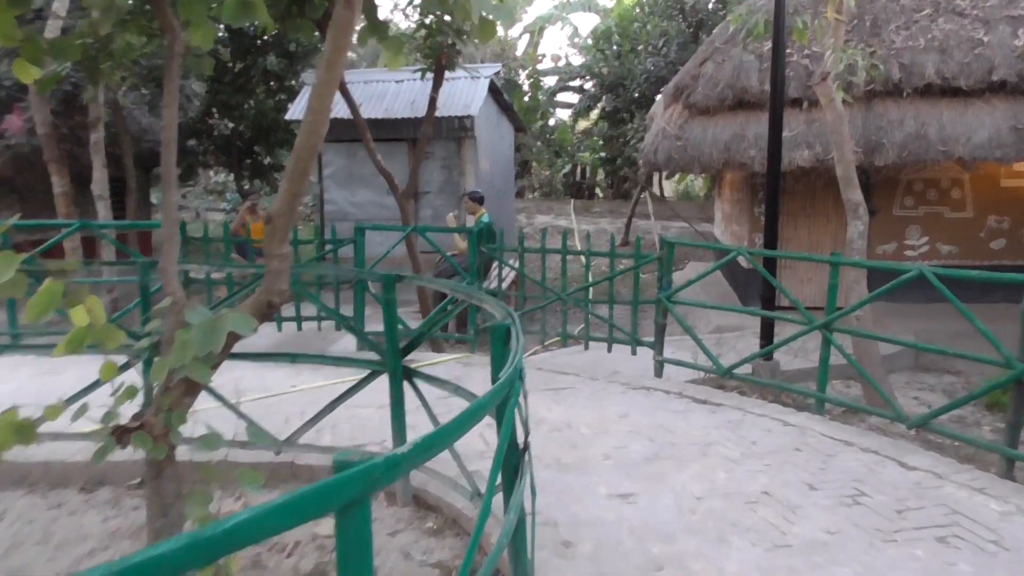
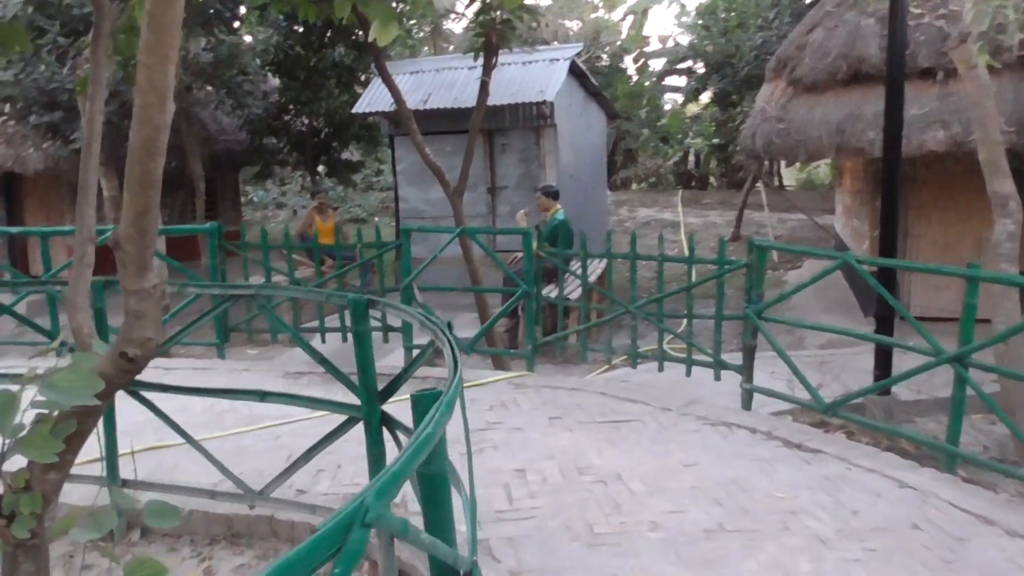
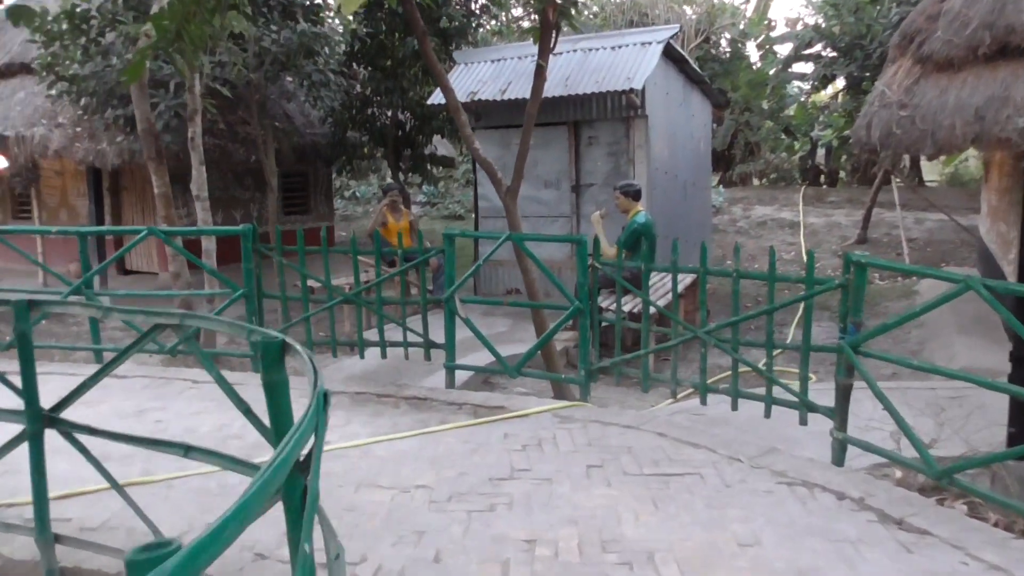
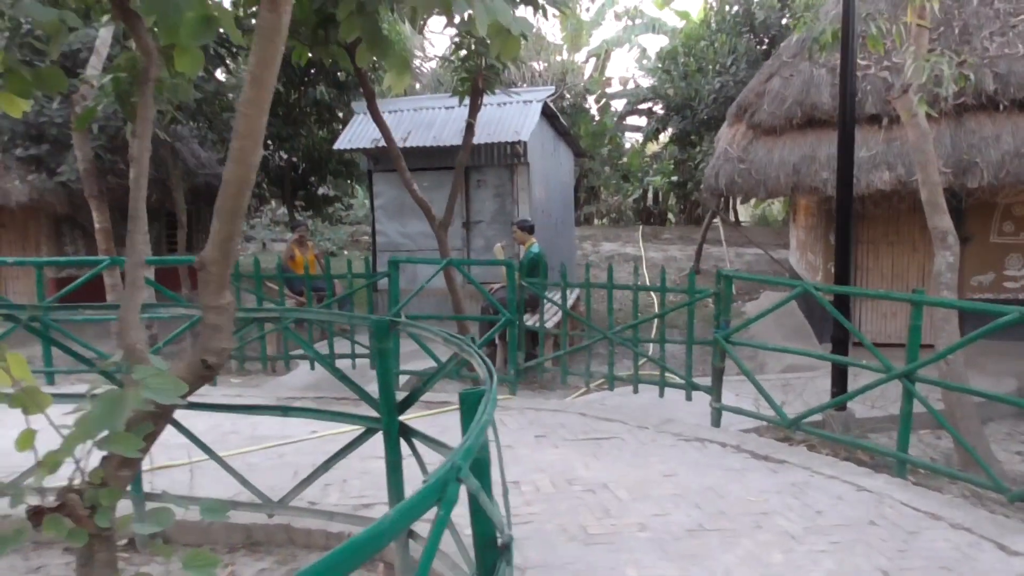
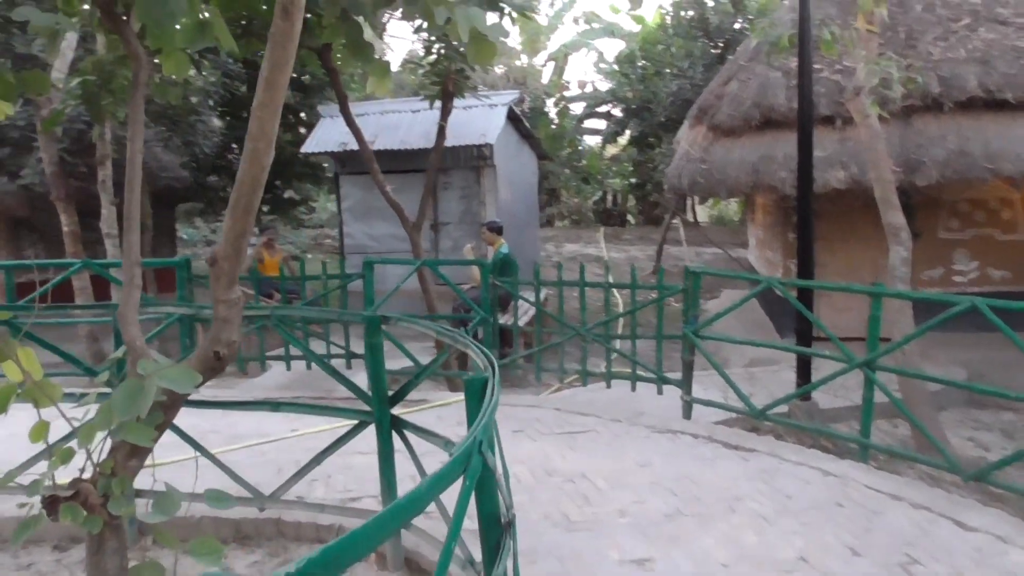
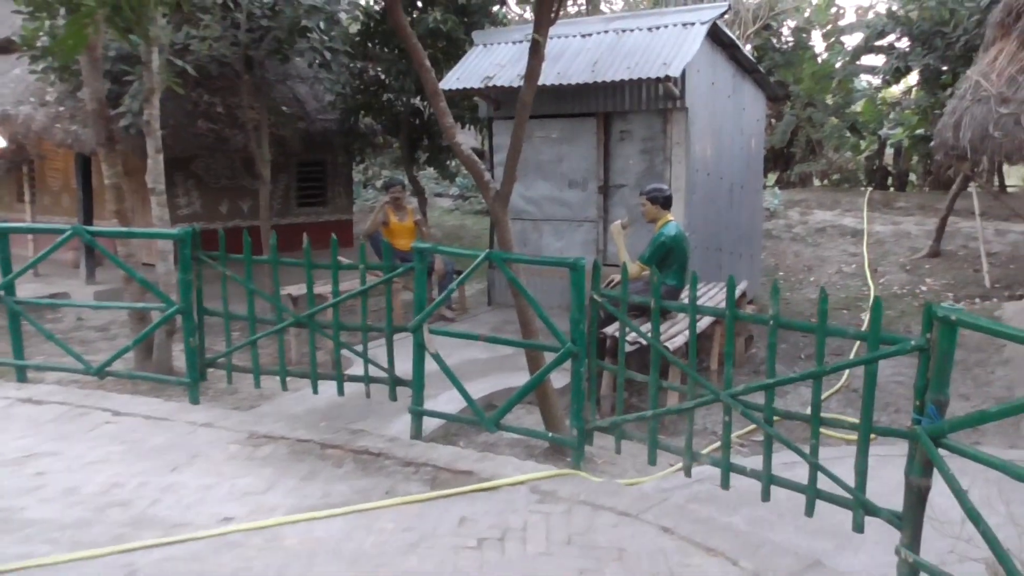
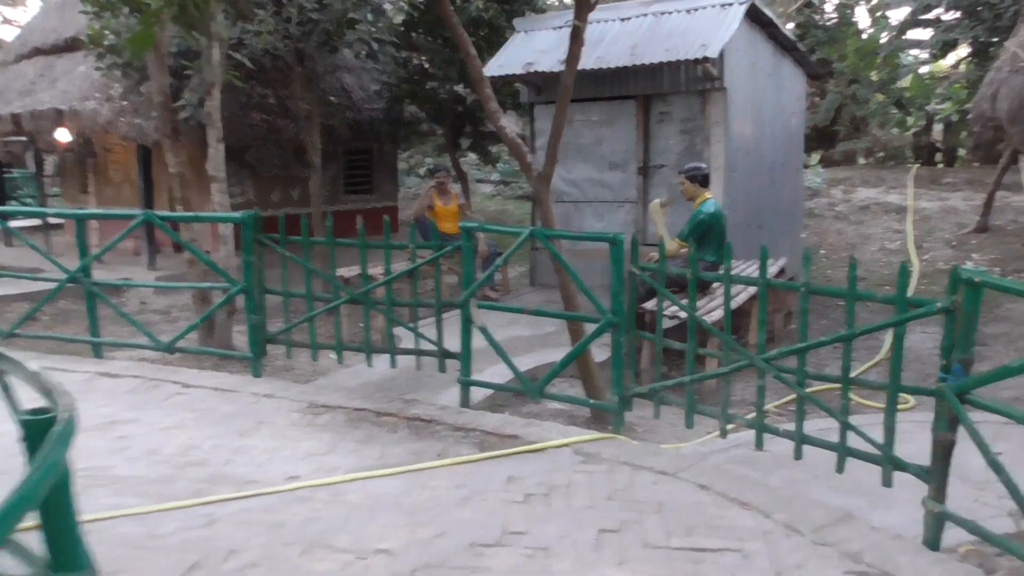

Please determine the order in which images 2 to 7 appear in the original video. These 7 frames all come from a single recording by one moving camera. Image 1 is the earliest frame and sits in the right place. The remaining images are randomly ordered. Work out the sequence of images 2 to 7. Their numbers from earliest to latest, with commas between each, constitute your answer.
5, 4, 2, 3, 7, 6
